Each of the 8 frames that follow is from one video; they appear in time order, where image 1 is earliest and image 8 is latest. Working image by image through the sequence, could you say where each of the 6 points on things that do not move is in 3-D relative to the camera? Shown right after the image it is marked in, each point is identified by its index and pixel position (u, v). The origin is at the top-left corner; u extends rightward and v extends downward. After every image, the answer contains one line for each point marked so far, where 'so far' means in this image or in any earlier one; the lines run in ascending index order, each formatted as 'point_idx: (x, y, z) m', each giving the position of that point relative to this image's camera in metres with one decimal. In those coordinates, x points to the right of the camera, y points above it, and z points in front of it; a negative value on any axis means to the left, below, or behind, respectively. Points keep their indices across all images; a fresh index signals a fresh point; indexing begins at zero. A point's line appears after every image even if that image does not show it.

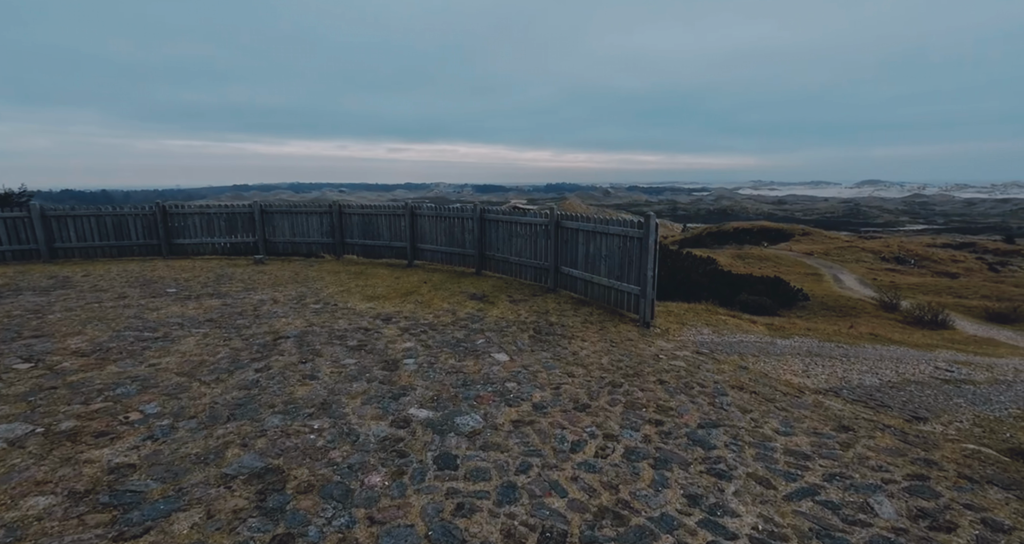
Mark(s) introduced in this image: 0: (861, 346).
0: (+8.5, -1.8, +11.9) m
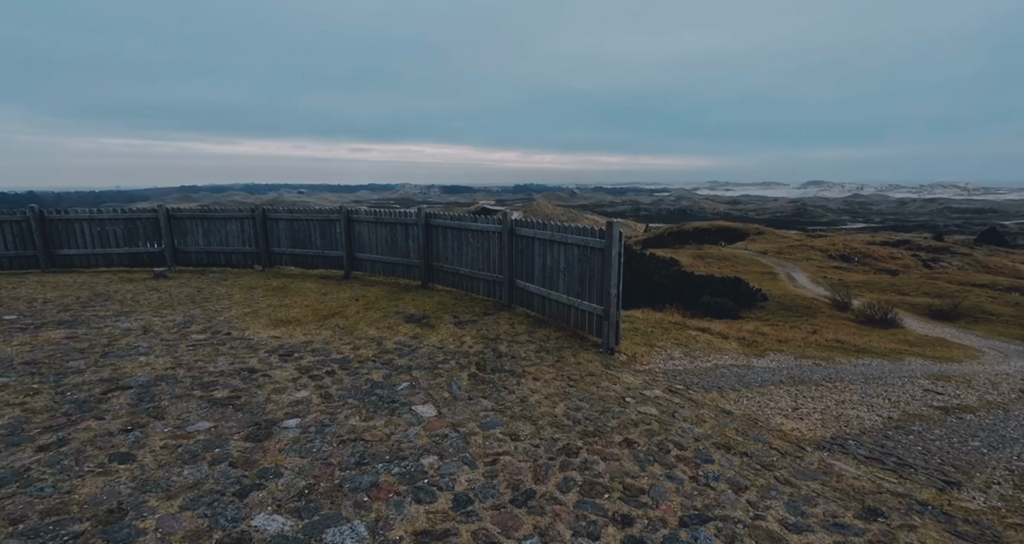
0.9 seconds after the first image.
0: (+7.4, -2.0, +11.0) m
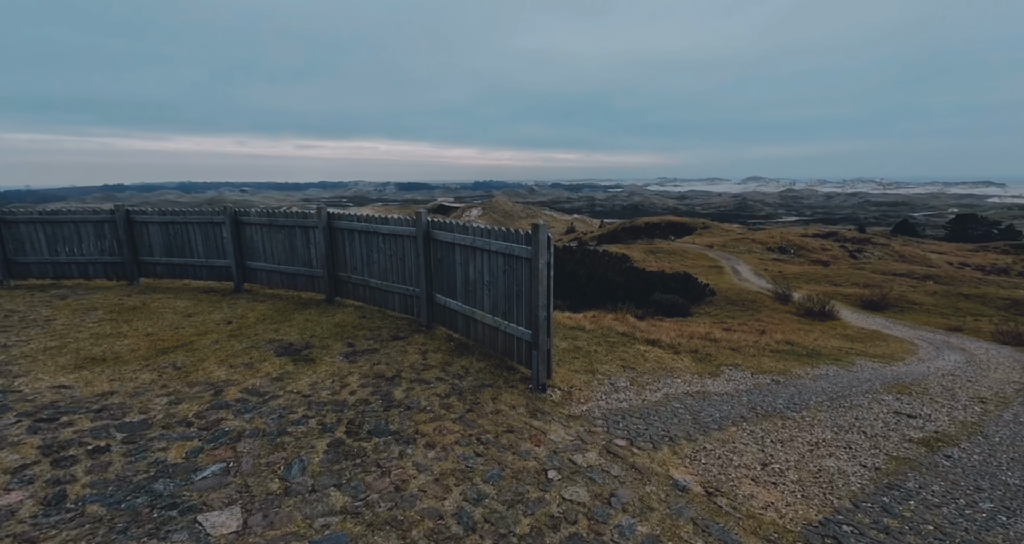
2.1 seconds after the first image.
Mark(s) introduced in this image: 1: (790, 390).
0: (+5.8, -2.1, +9.9) m
1: (+4.9, -2.1, +8.4) m
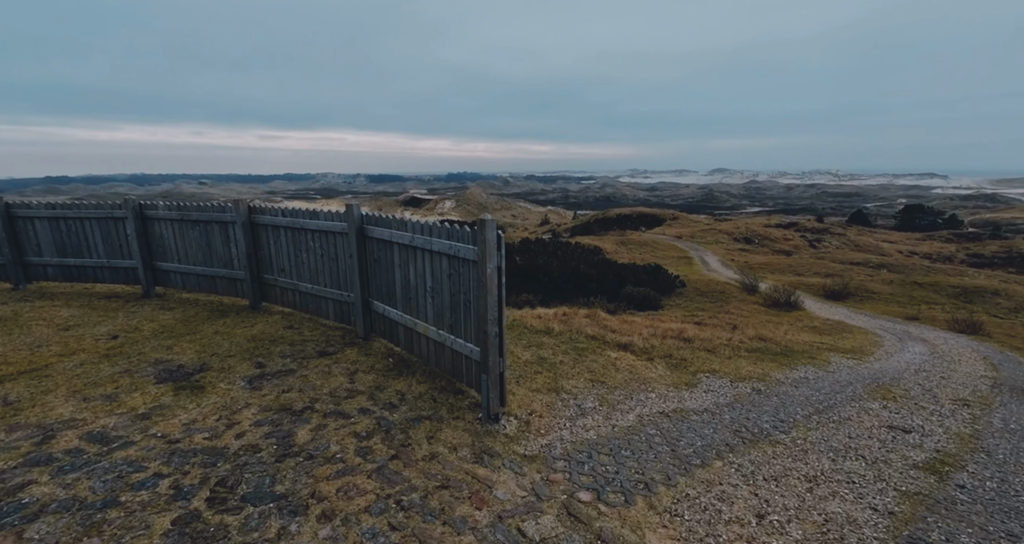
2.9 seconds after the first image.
0: (+5.0, -2.0, +9.2) m
1: (+4.1, -2.0, +7.5) m
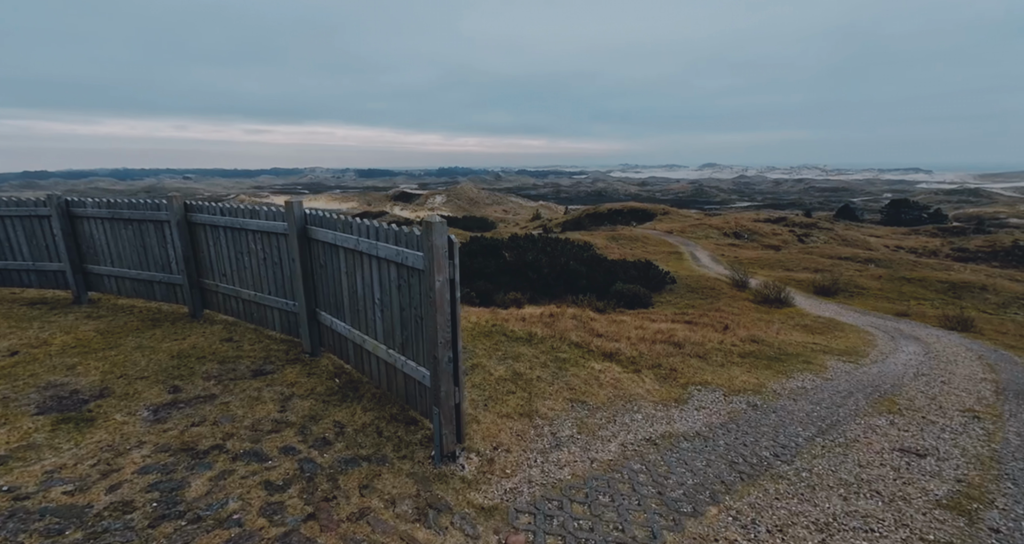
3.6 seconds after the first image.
0: (+4.5, -2.0, +8.4) m
1: (+3.7, -2.1, +6.8) m
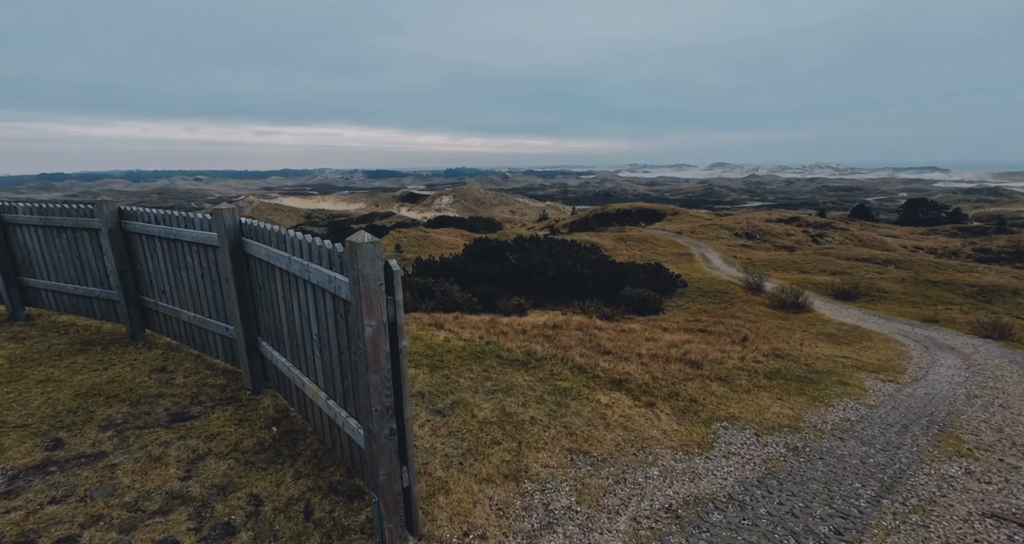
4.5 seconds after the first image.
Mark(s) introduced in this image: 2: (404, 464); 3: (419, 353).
0: (+4.4, -2.3, +7.1) m
1: (+3.6, -2.3, +5.5) m
2: (-0.7, -1.2, +3.2) m
3: (-1.5, -1.3, +7.7) m
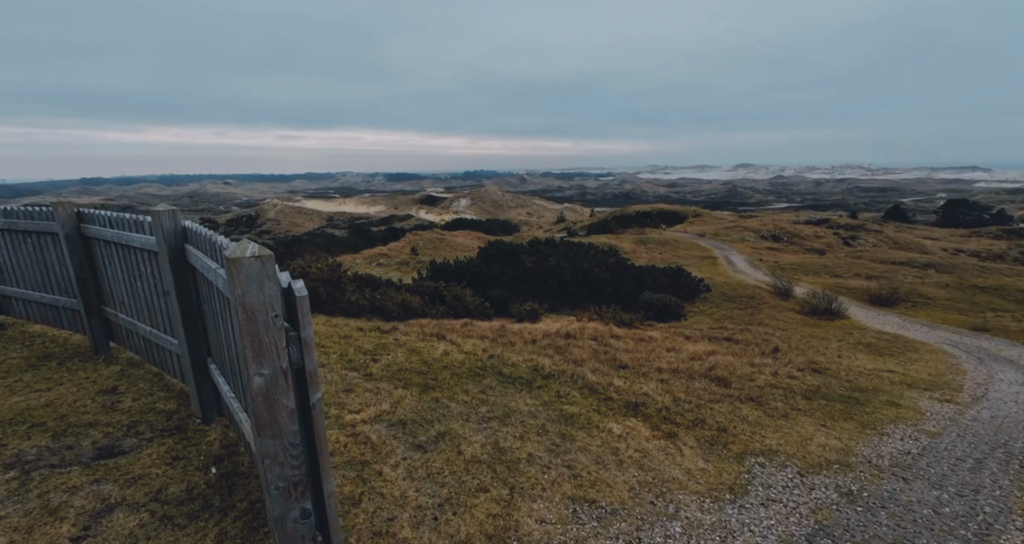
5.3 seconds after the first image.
0: (+4.4, -2.4, +6.1) m
1: (+3.5, -2.4, +4.5) m
2: (-0.9, -1.3, +2.4) m
3: (-1.5, -1.4, +6.9) m
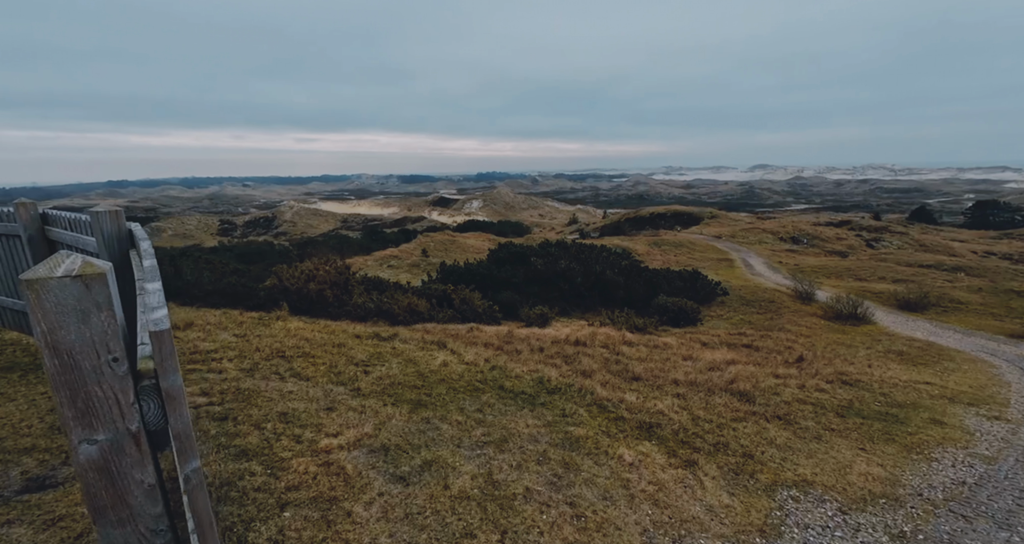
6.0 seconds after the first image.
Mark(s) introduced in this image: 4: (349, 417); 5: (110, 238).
0: (+4.4, -2.4, +5.3) m
1: (+3.4, -2.5, +3.8) m
2: (-1.0, -1.4, +1.8) m
3: (-1.5, -1.5, +6.4) m
4: (-1.7, -1.5, +4.9) m
5: (-2.9, +0.3, +3.6) m
